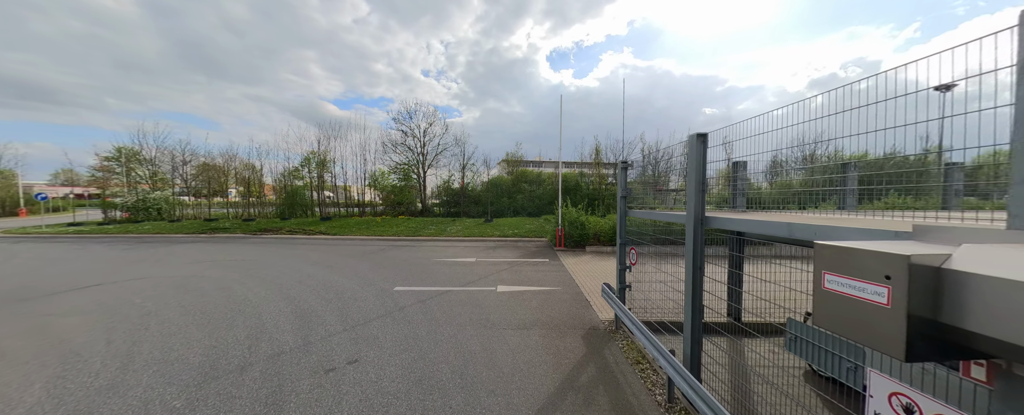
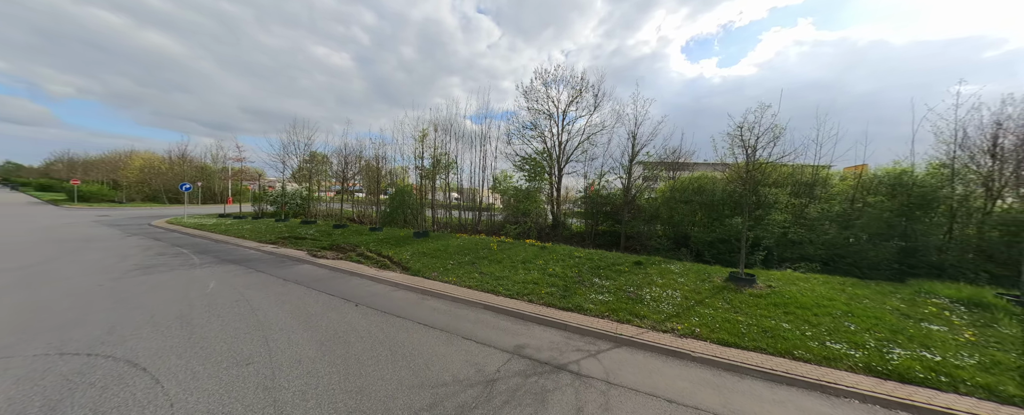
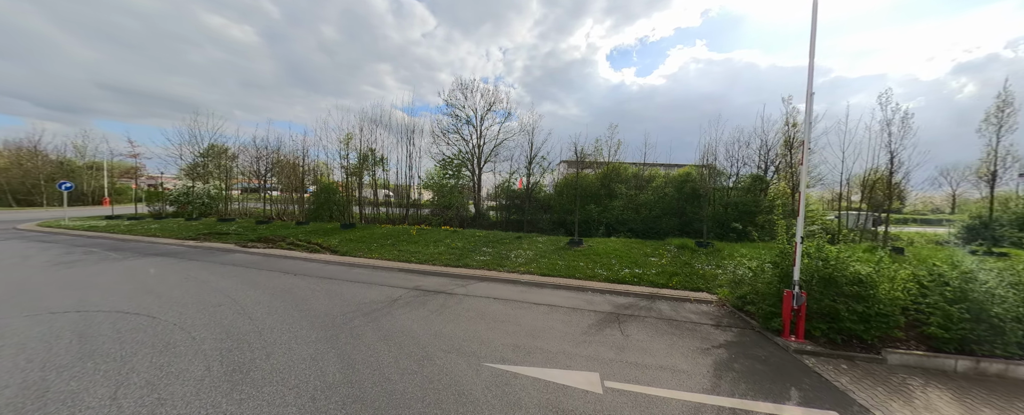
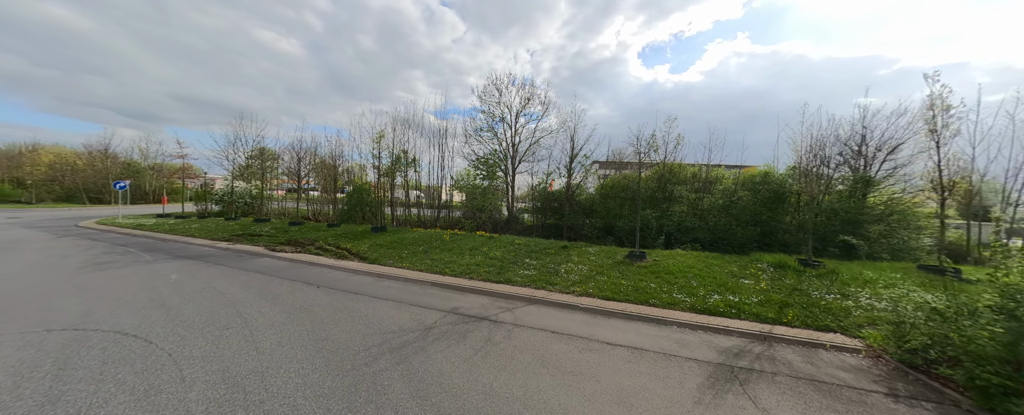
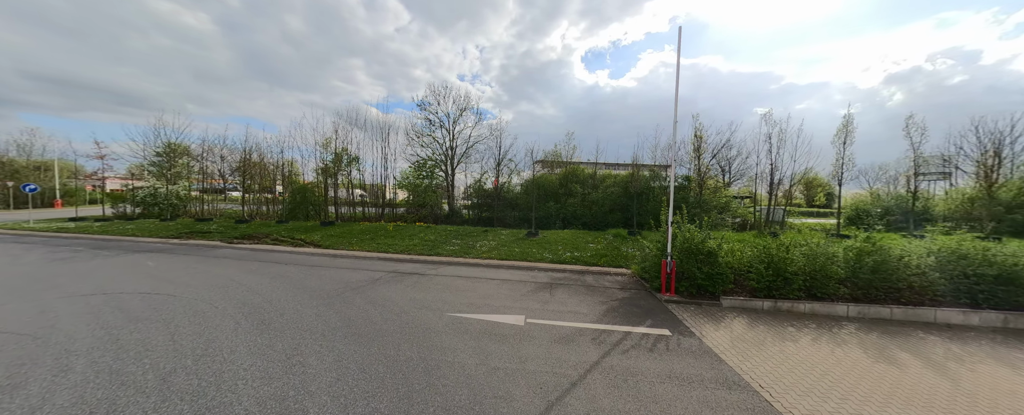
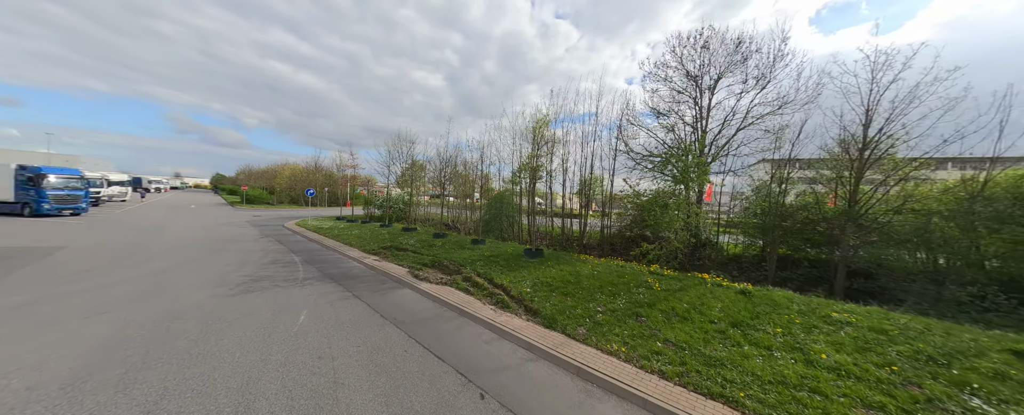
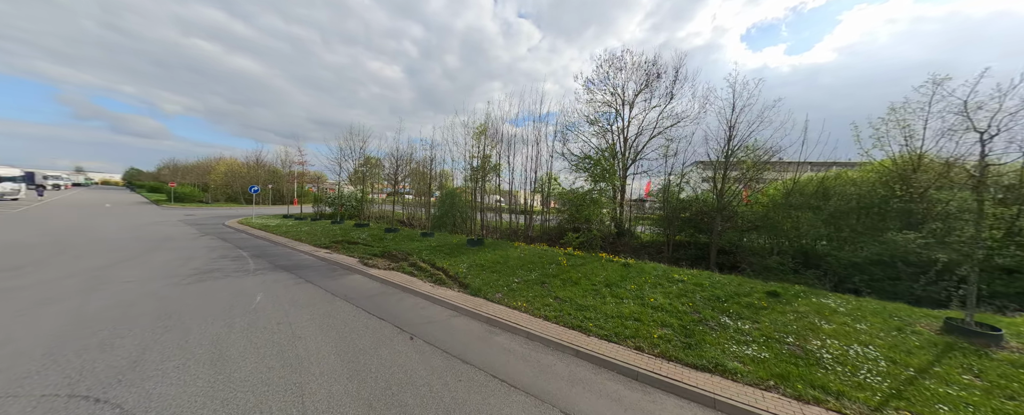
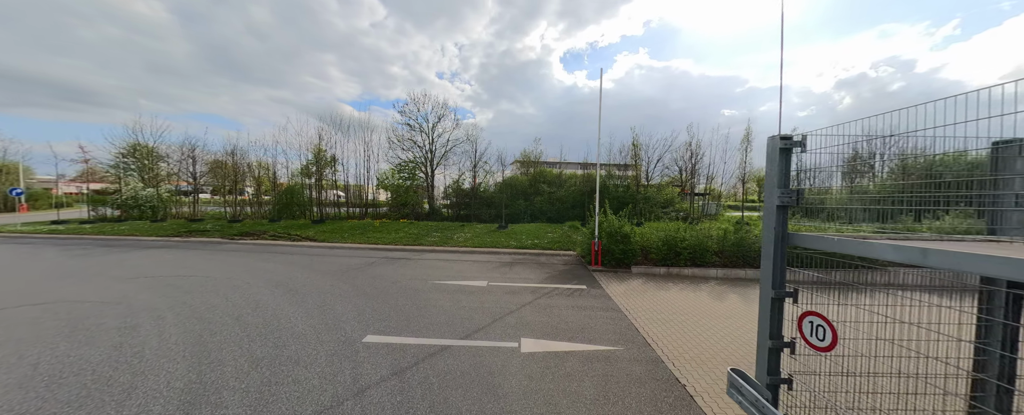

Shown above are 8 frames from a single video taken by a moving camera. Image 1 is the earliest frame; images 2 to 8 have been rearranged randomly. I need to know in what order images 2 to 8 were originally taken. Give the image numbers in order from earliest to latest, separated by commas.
8, 5, 3, 4, 2, 7, 6
